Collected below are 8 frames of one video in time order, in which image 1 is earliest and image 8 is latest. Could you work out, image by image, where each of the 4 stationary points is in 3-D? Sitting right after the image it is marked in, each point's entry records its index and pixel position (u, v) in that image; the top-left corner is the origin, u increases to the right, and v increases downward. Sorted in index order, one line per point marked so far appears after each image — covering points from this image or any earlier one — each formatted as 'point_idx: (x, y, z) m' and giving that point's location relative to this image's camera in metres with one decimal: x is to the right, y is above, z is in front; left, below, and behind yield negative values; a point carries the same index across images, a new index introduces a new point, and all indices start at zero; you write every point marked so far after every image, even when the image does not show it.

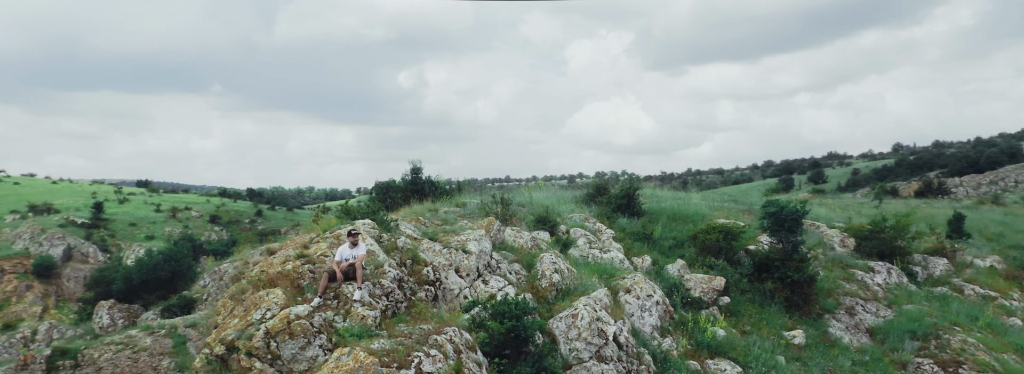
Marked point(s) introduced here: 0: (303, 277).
0: (-2.7, -1.2, +7.3) m
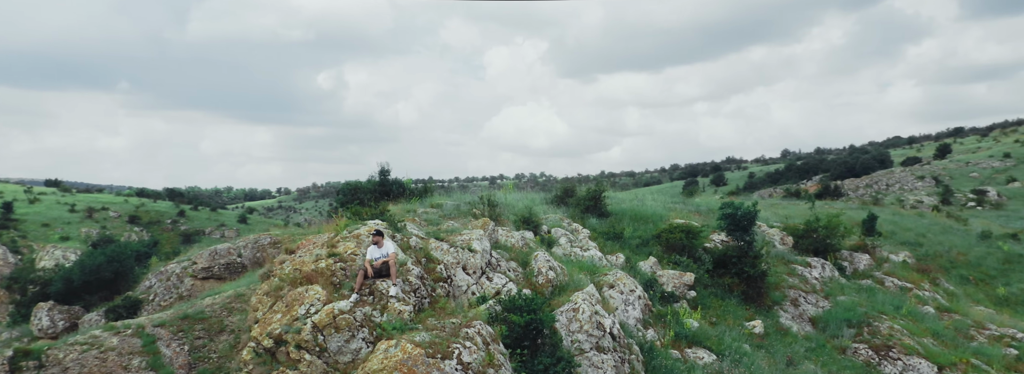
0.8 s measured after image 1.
0: (-2.4, -1.2, +7.5) m
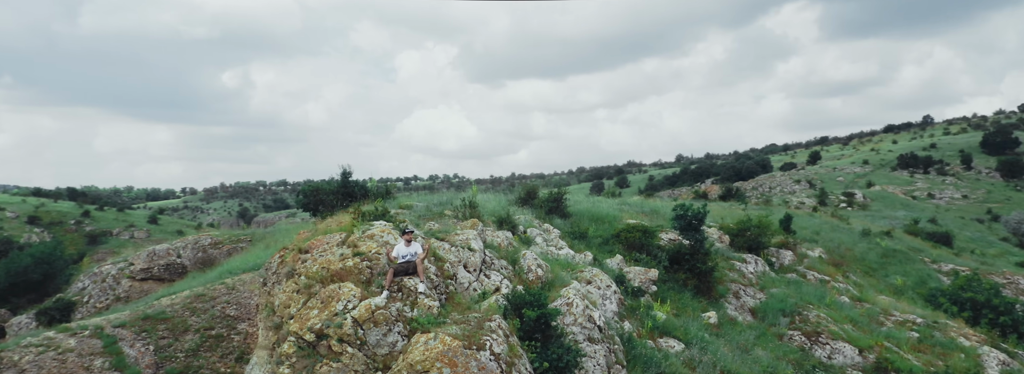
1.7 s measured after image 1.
0: (-2.1, -1.2, +7.7) m
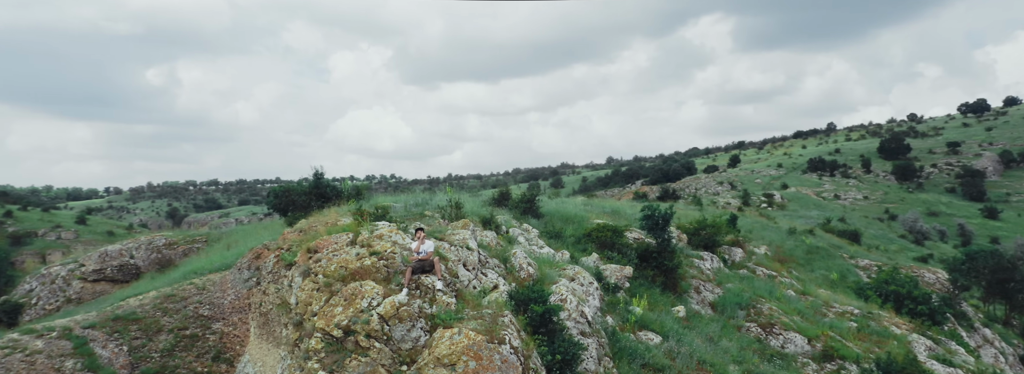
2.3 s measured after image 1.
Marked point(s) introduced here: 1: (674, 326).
0: (-1.9, -1.2, +7.9) m
1: (+4.3, -3.7, +14.5) m
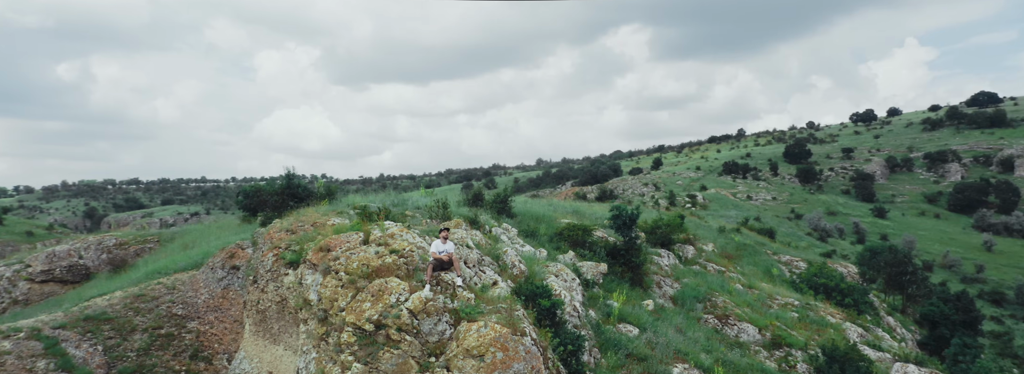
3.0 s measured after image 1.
0: (-1.7, -1.2, +8.3) m
1: (+3.8, -3.7, +15.4) m
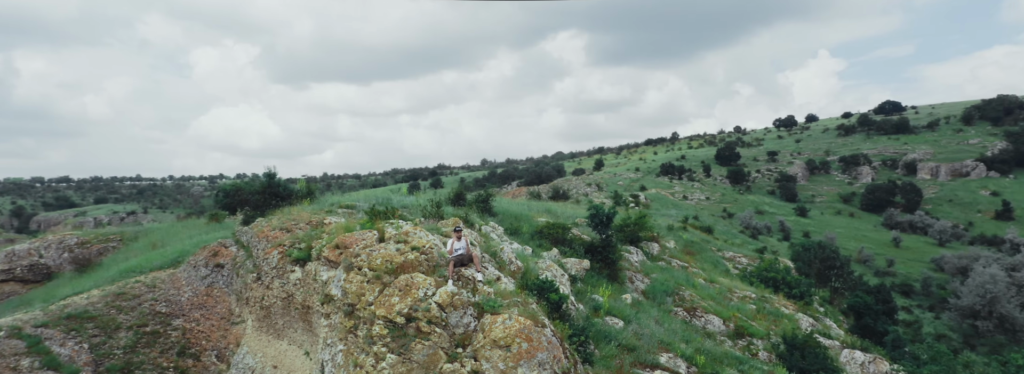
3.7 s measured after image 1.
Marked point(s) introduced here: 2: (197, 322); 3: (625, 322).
0: (-1.4, -1.2, +8.6) m
1: (+3.5, -3.7, +16.2) m
2: (-8.4, -3.6, +14.6) m
3: (+3.2, -3.7, +15.2) m
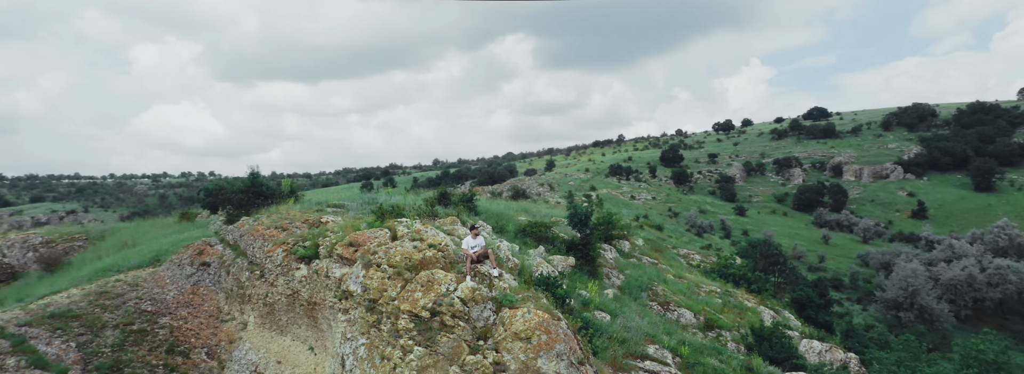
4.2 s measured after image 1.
0: (-1.1, -1.2, +9.0) m
1: (+3.1, -3.7, +16.9) m
2: (-8.6, -3.6, +14.4) m
3: (+2.9, -3.7, +15.8) m
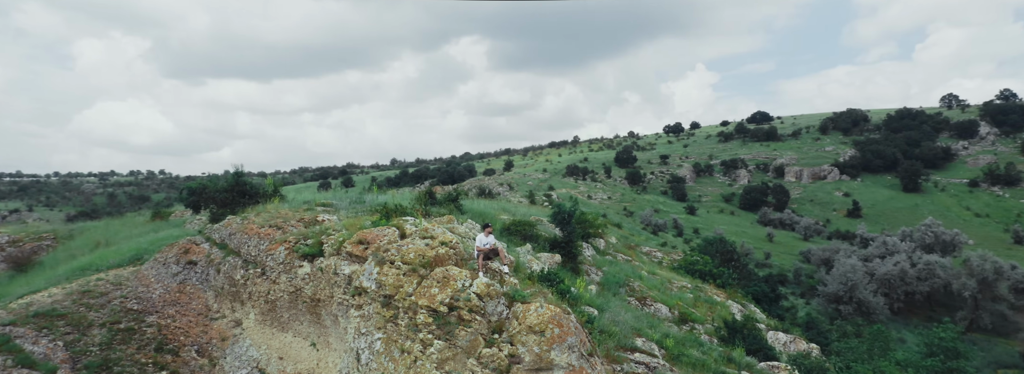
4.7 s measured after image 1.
0: (-1.0, -1.2, +9.2) m
1: (+2.8, -3.7, +17.4) m
2: (-8.8, -3.5, +14.2) m
3: (+2.7, -3.7, +16.3) m
